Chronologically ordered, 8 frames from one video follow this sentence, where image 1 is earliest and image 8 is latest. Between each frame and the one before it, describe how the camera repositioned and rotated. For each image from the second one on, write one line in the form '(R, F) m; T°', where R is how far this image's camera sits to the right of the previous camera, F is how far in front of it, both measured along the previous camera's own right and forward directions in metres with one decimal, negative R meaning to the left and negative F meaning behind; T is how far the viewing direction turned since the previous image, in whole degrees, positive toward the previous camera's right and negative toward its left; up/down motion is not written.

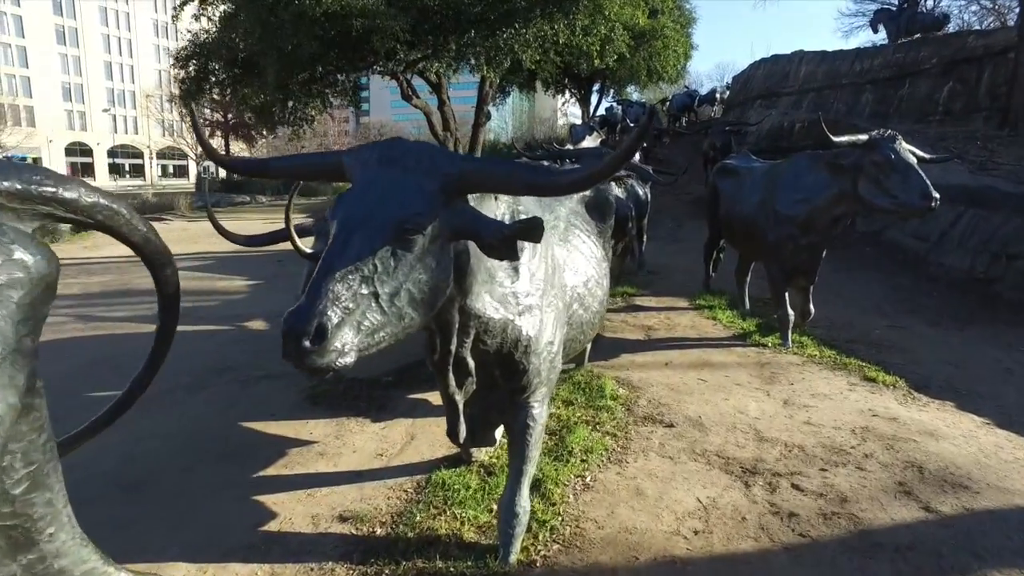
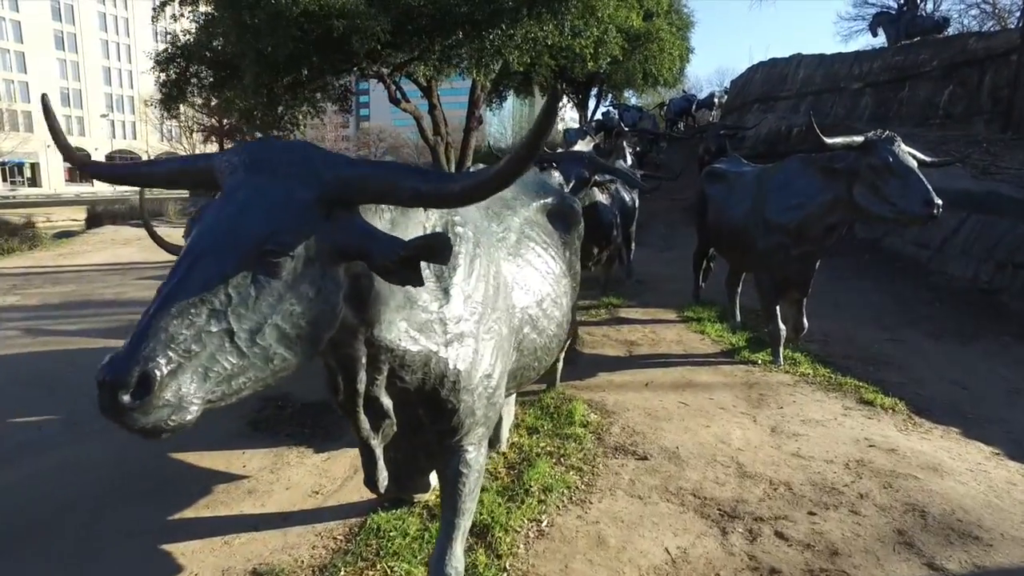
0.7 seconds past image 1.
(+0.2, +0.4) m; 0°
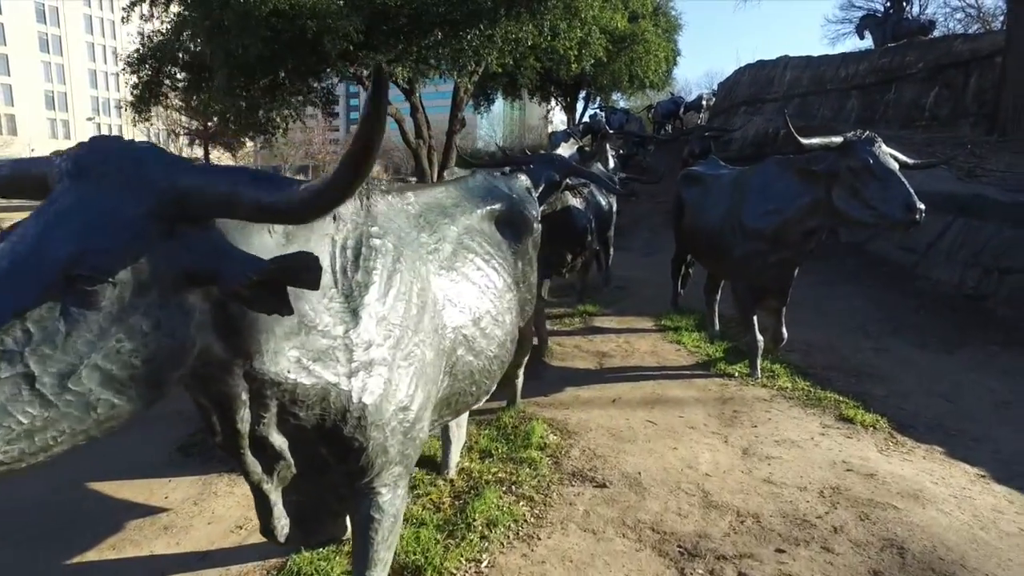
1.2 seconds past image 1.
(+0.2, +0.3) m; +1°
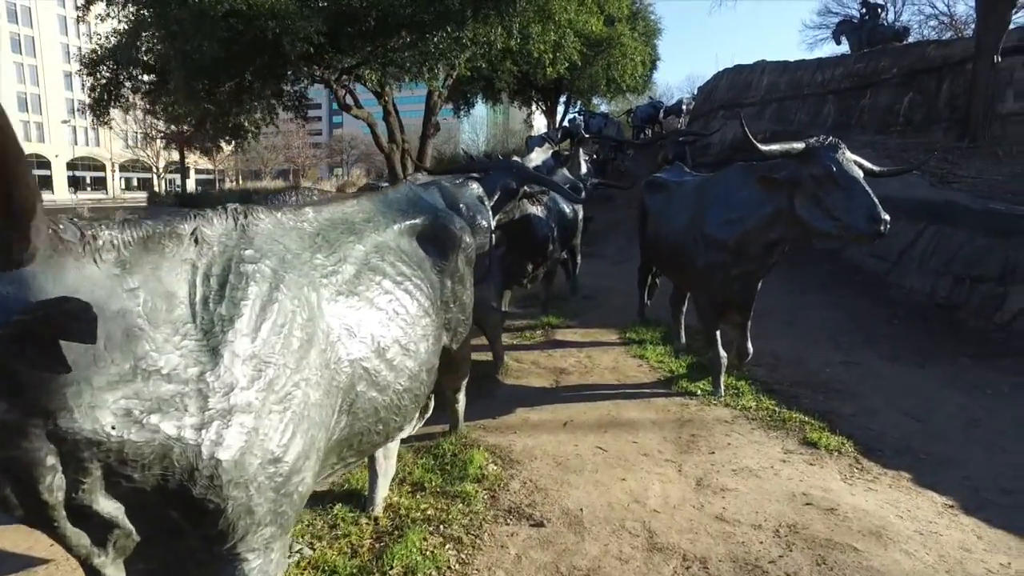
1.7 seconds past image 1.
(+0.3, +0.3) m; +1°
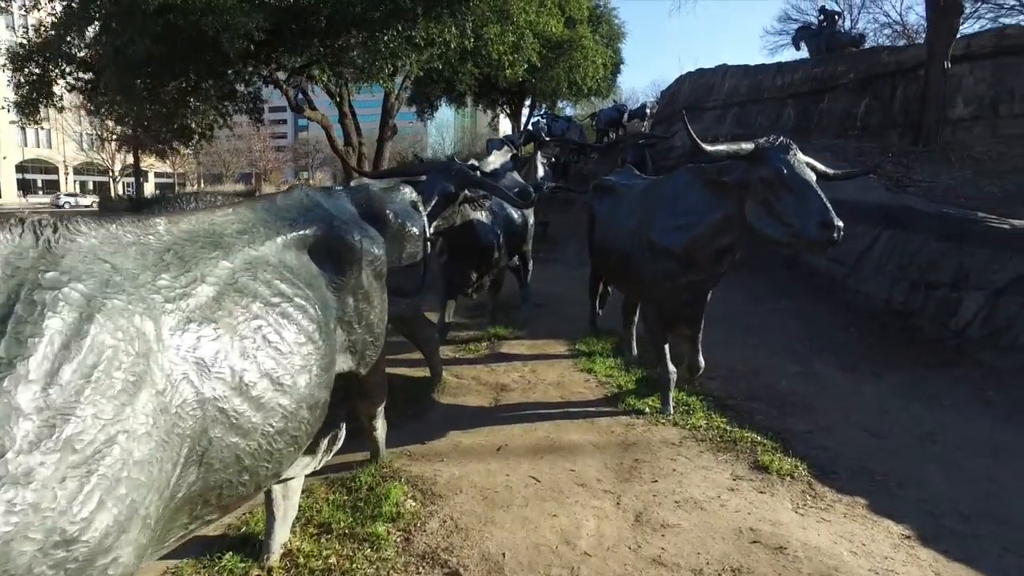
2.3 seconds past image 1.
(+0.2, +0.4) m; +3°
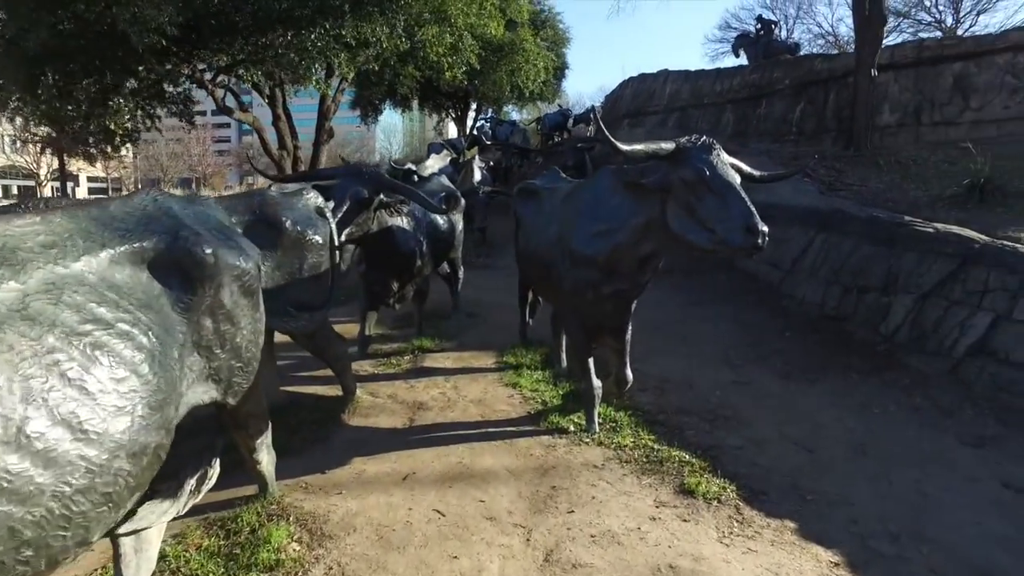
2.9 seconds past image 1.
(+0.2, +0.3) m; +4°
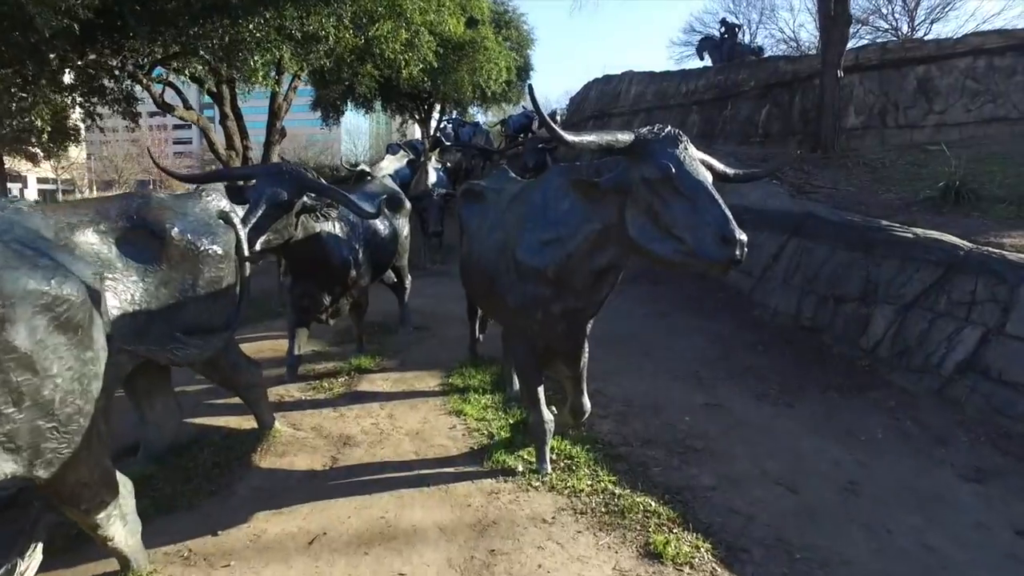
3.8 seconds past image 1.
(+0.2, +0.6) m; +3°
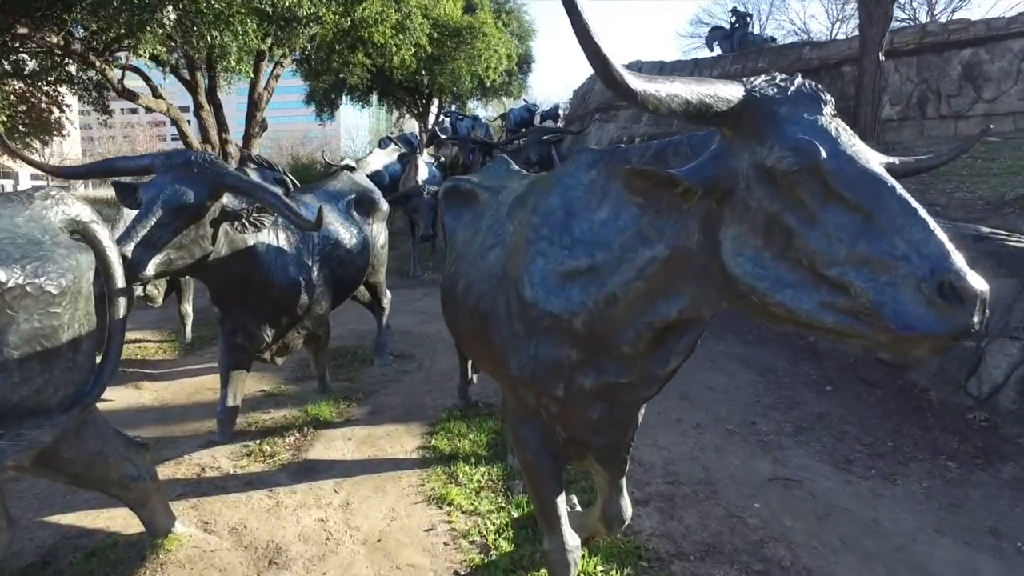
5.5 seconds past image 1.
(0.0, +1.4) m; 0°
